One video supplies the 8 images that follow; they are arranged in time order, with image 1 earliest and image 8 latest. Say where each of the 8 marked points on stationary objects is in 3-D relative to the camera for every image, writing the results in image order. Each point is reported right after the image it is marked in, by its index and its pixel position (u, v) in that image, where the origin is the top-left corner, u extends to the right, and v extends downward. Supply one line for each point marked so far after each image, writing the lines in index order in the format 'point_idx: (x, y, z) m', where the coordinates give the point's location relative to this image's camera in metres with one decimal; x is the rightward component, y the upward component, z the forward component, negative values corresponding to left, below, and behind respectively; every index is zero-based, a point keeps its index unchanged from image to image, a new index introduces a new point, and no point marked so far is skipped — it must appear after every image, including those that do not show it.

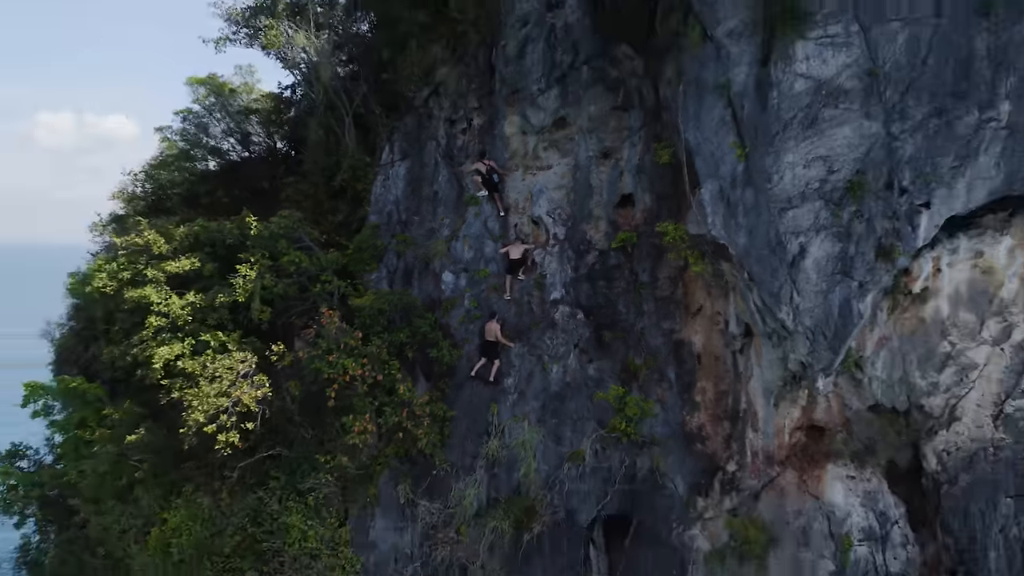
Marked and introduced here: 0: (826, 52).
0: (+3.2, +2.4, +8.7) m
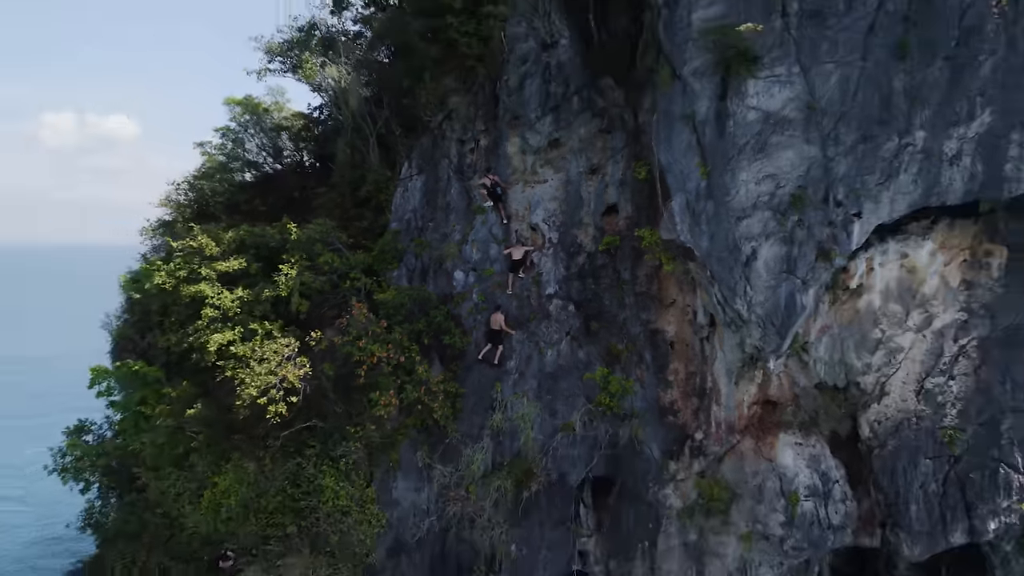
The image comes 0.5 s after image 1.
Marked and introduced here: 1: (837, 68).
0: (+3.2, +2.4, +10.5) m
1: (+4.0, +2.7, +10.4) m
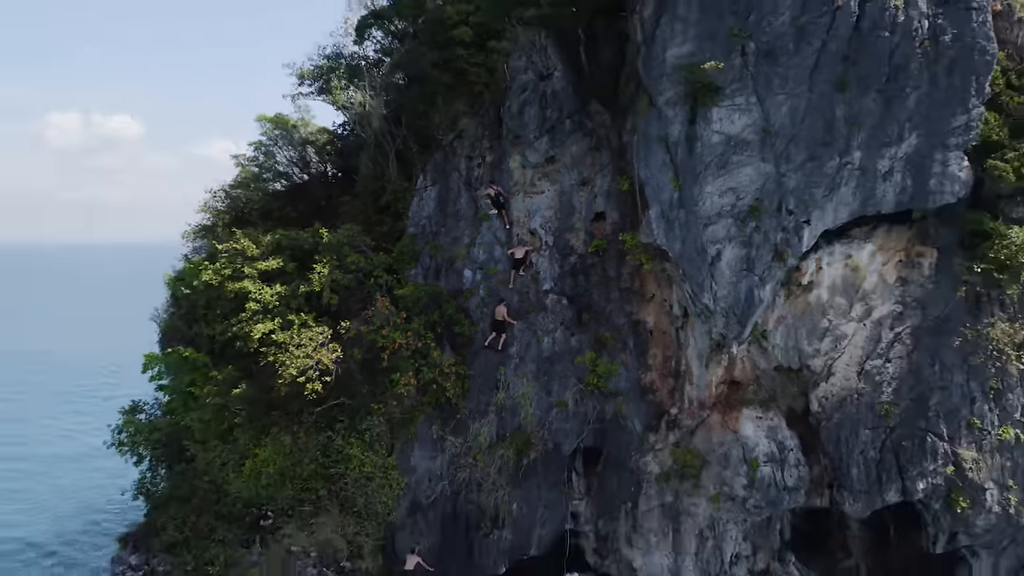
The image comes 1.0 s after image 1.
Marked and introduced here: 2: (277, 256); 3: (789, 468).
0: (+3.2, +2.5, +12.5) m
1: (+4.0, +2.7, +12.3) m
2: (-4.1, +0.6, +15.3) m
3: (+4.3, -2.8, +13.5) m
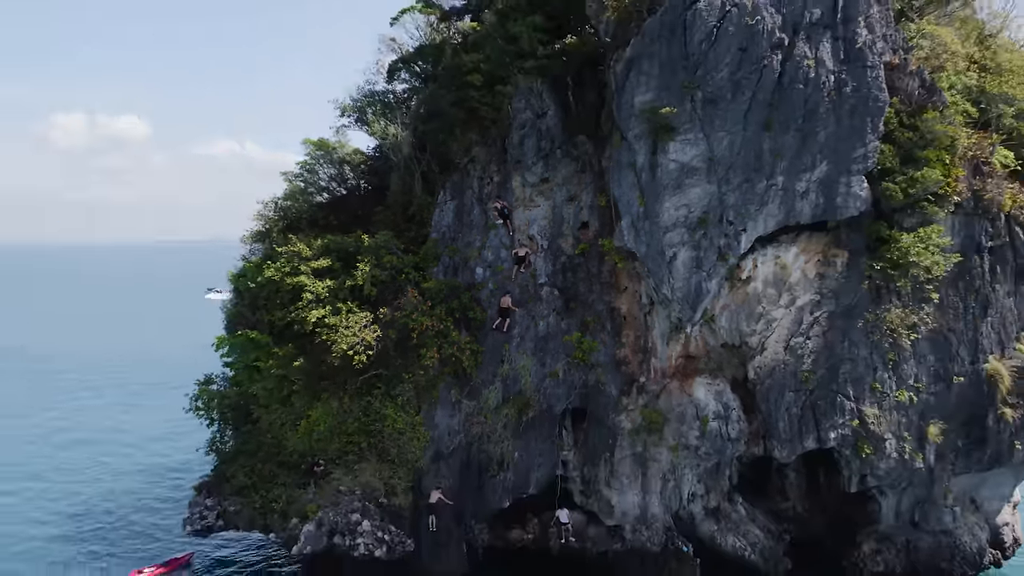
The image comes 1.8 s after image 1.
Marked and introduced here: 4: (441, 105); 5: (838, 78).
0: (+3.3, +2.6, +16.2) m
1: (+4.0, +2.9, +16.0) m
2: (-4.1, +0.7, +19.1) m
3: (+4.4, -2.7, +17.1) m
4: (-1.6, +4.1, +19.2) m
5: (+6.0, +3.9, +15.7) m
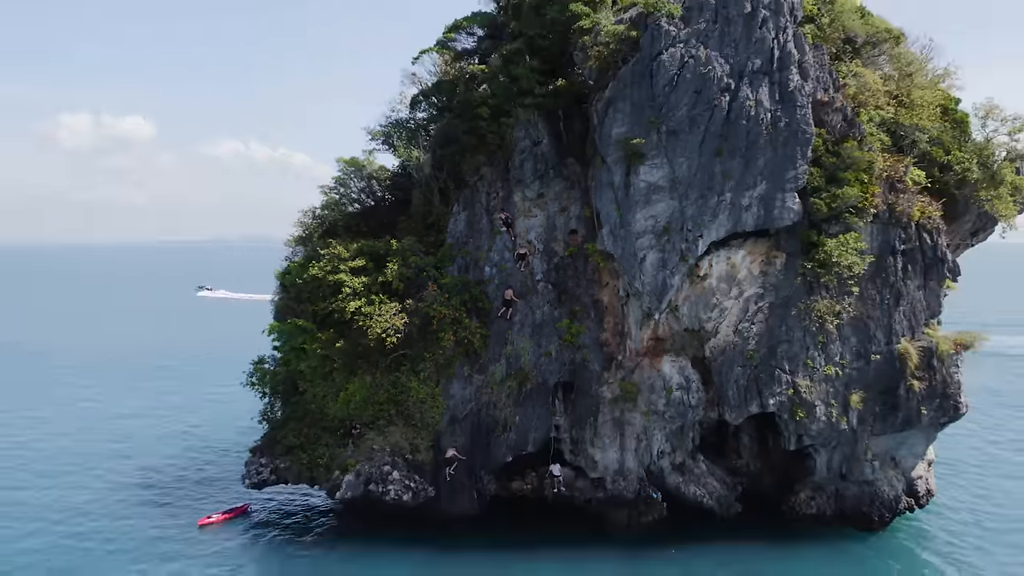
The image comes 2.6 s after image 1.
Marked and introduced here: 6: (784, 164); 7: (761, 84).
0: (+3.3, +2.8, +20.1) m
1: (+4.1, +3.0, +20.0) m
2: (-4.0, +0.8, +23.1) m
3: (+4.4, -2.6, +21.1) m
4: (-1.5, +4.2, +23.3) m
5: (+6.0, +4.0, +19.7) m
6: (+6.3, +2.9, +19.9) m
7: (+5.8, +4.7, +19.8) m
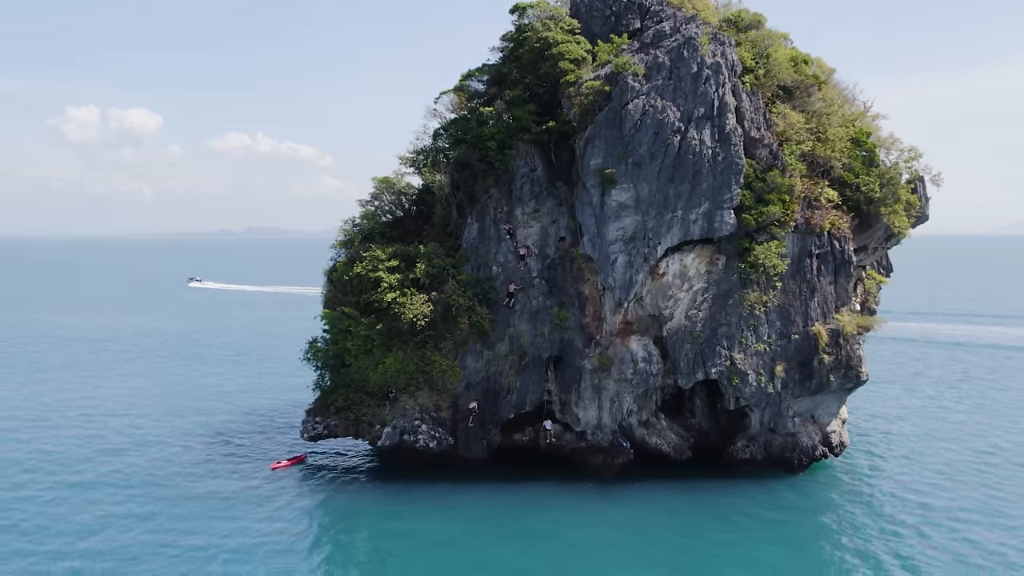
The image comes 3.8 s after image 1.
0: (+3.4, +2.9, +26.3) m
1: (+4.1, +3.1, +26.1) m
2: (-4.0, +1.0, +29.3) m
3: (+4.5, -2.4, +27.3) m
4: (-1.5, +4.4, +29.4) m
5: (+6.1, +4.1, +25.8) m
6: (+6.3, +3.0, +26.0) m
7: (+5.8, +4.9, +25.9) m
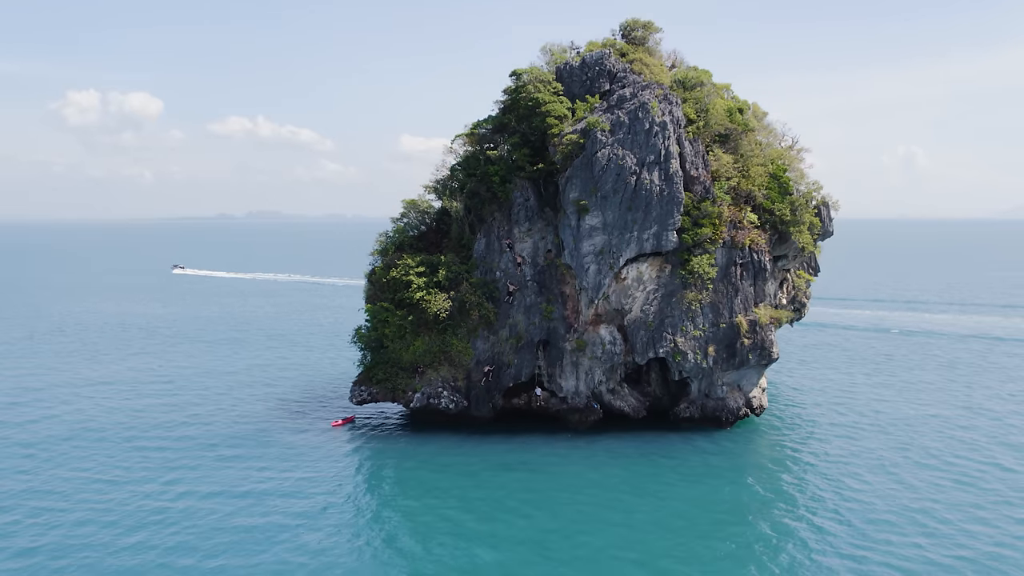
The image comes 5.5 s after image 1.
0: (+3.3, +2.8, +35.3) m
1: (+4.1, +3.1, +35.1) m
2: (-4.0, +1.0, +38.3) m
3: (+4.4, -2.5, +36.4) m
4: (-1.5, +4.4, +38.4) m
5: (+6.0, +4.1, +34.8) m
6: (+6.3, +2.9, +35.0) m
7: (+5.8, +4.8, +34.8) m
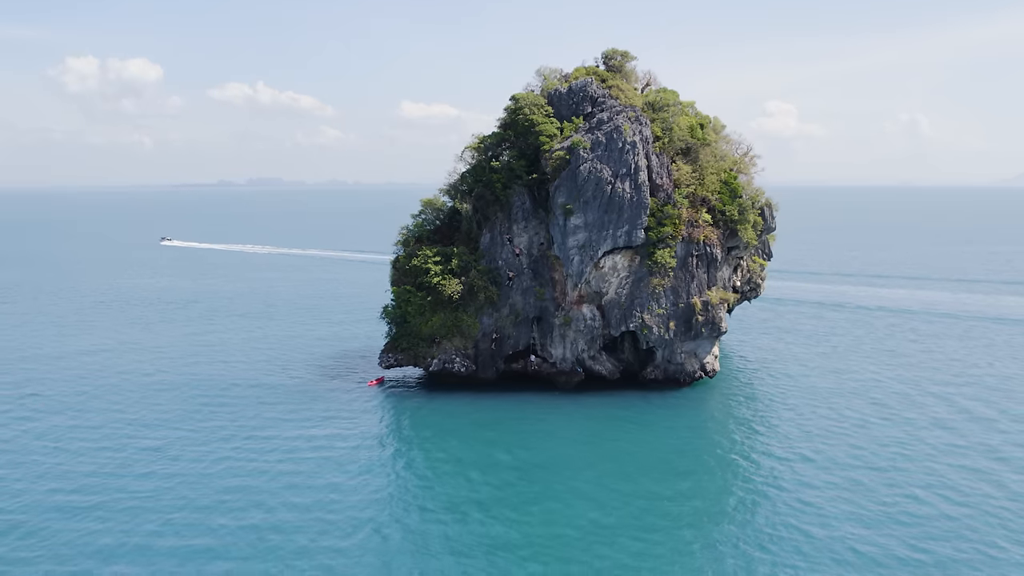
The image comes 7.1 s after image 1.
0: (+3.3, +3.5, +43.8) m
1: (+4.0, +3.7, +43.6) m
2: (-4.0, +1.8, +46.9) m
3: (+4.4, -1.8, +45.1) m
4: (-1.5, +5.2, +46.8) m
5: (+6.0, +4.7, +43.2) m
6: (+6.3, +3.6, +43.5) m
7: (+5.7, +5.4, +43.2) m
